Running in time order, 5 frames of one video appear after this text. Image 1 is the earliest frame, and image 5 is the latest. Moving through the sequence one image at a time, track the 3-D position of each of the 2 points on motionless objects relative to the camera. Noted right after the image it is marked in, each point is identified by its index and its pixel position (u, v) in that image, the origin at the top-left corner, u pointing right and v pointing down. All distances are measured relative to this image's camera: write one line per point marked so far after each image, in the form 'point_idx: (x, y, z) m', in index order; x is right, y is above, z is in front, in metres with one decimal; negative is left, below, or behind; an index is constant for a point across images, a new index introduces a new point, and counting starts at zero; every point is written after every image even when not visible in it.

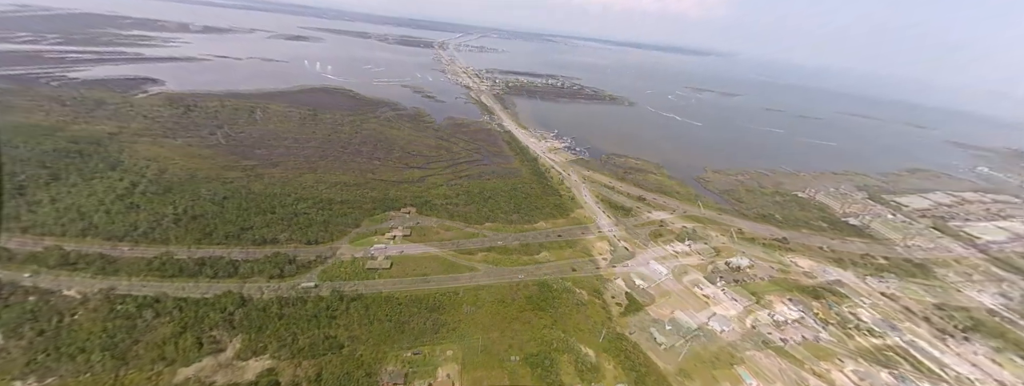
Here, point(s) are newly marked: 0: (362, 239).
0: (-9.7, -2.9, +19.7) m
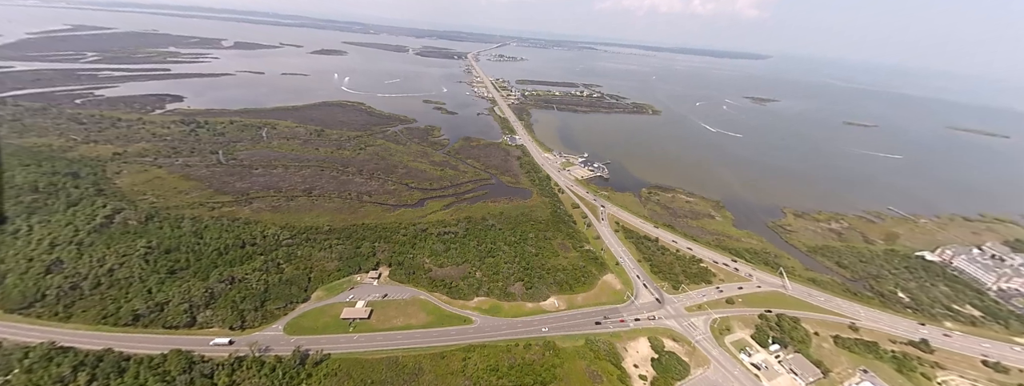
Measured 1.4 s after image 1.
0: (-9.6, -4.8, +17.4) m
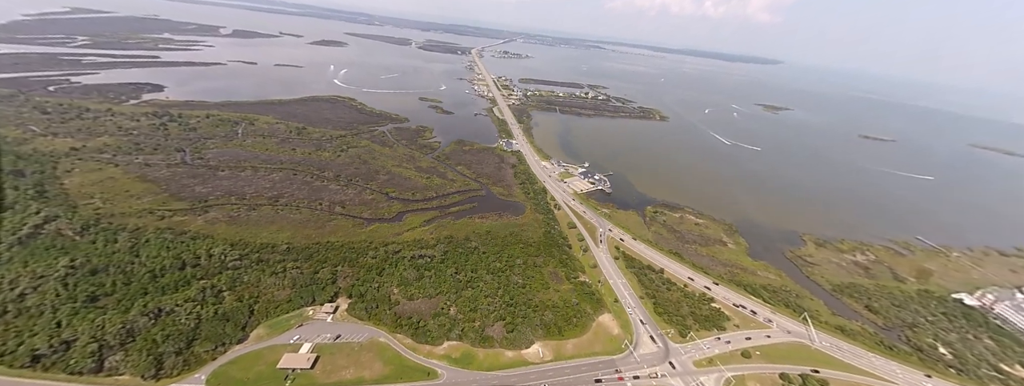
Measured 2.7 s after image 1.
0: (-10.7, -5.7, +14.8) m
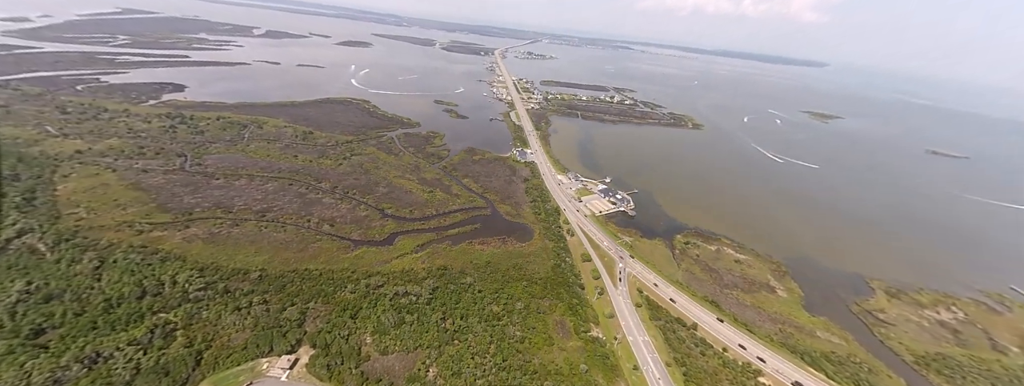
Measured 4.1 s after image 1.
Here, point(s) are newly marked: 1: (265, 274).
0: (-11.0, -7.0, +12.6) m
1: (-13.4, -4.4, +16.7) m
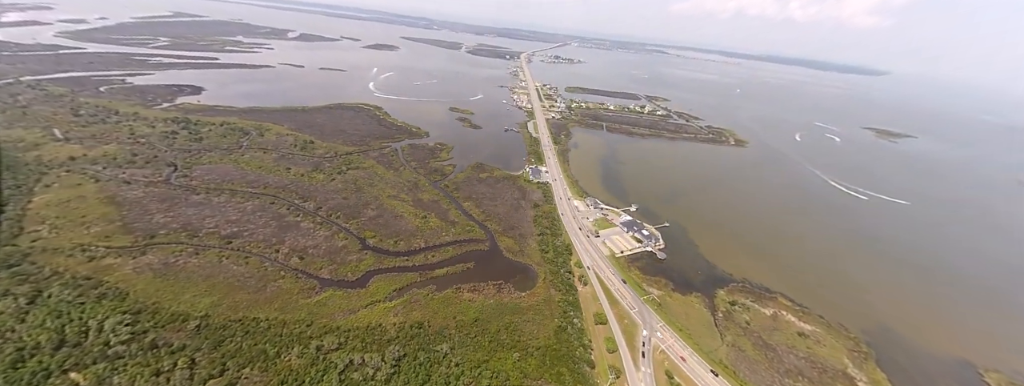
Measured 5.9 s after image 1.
0: (-12.0, -8.5, +9.7) m
1: (-13.9, -5.9, +14.0) m
